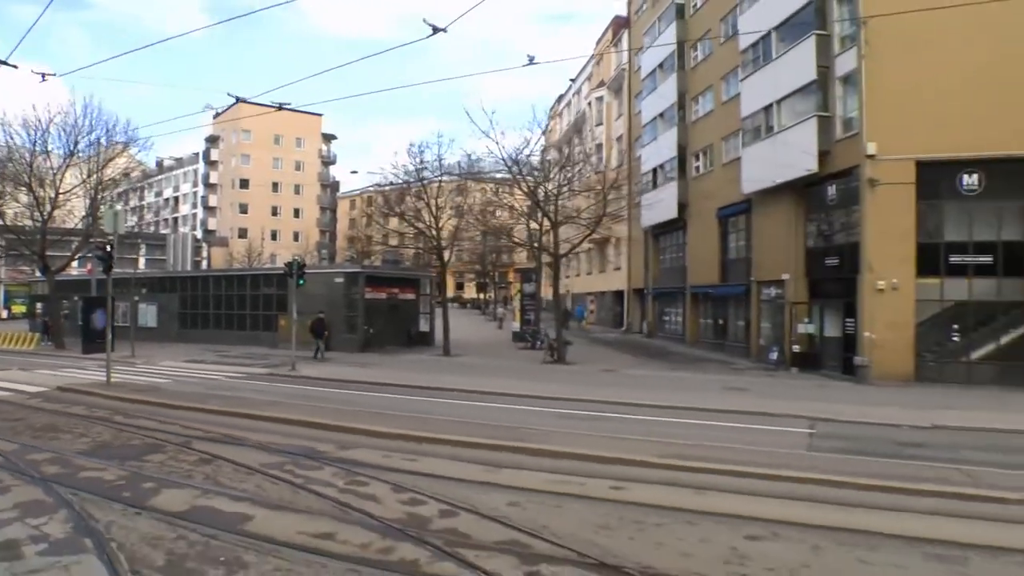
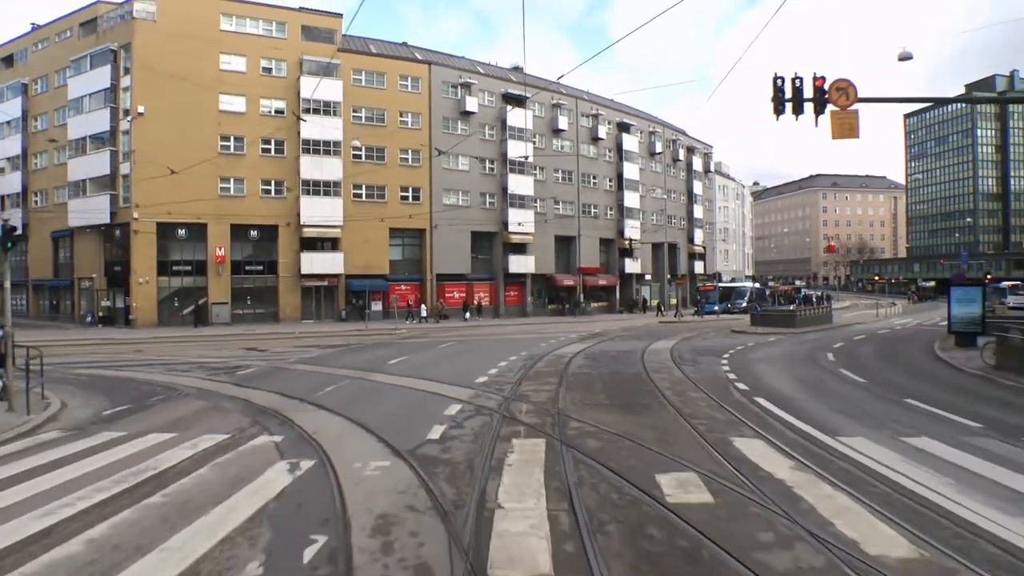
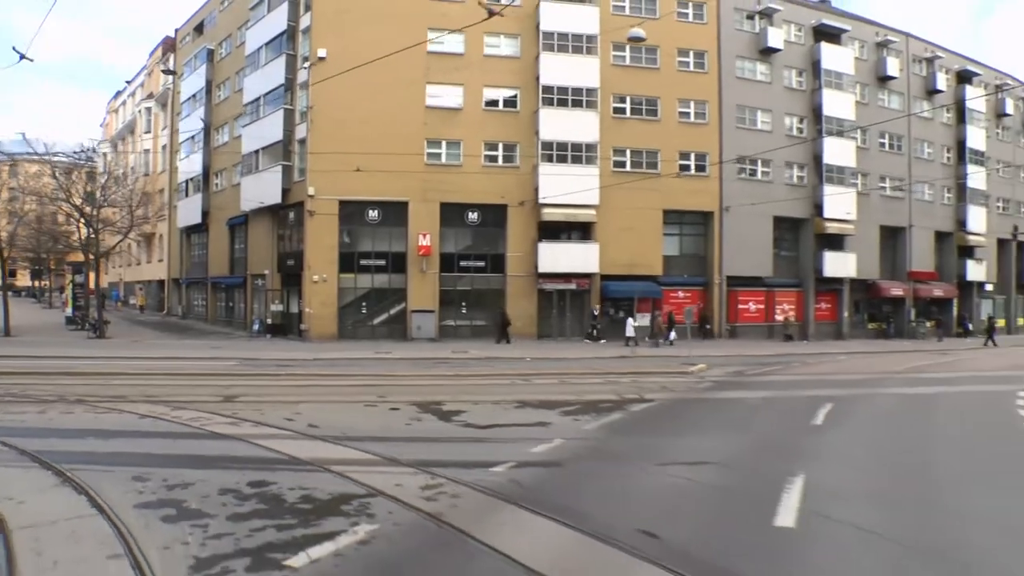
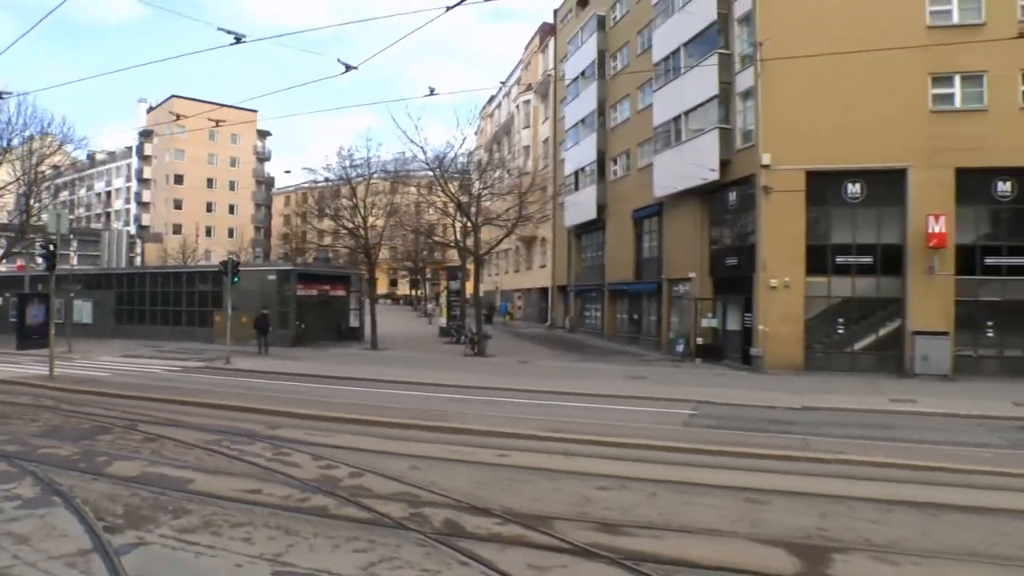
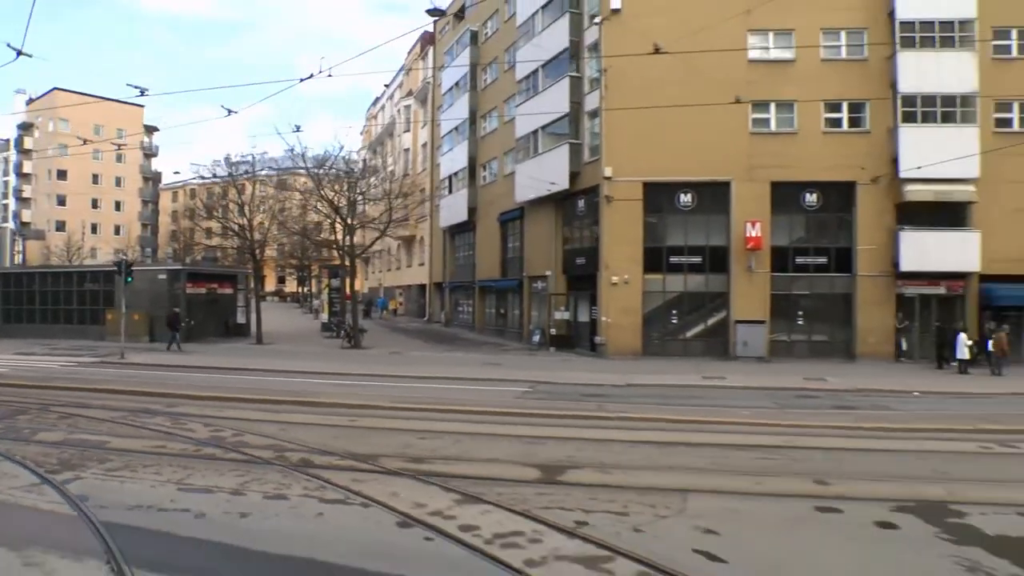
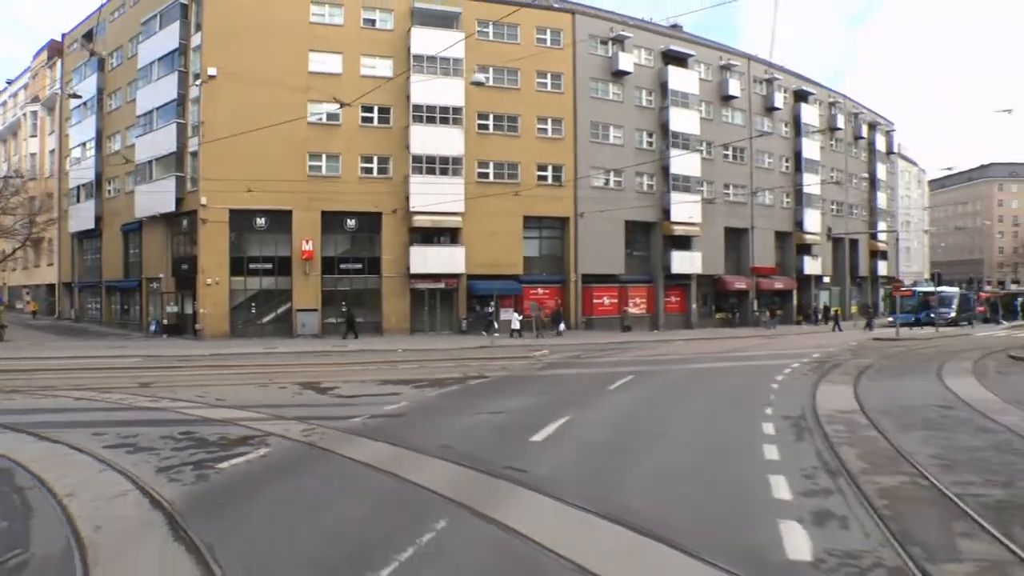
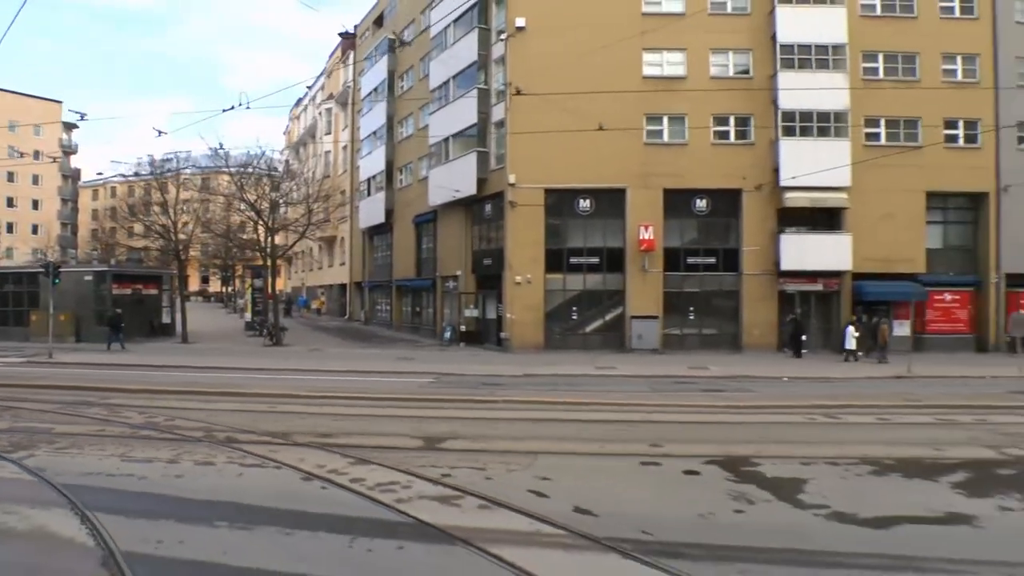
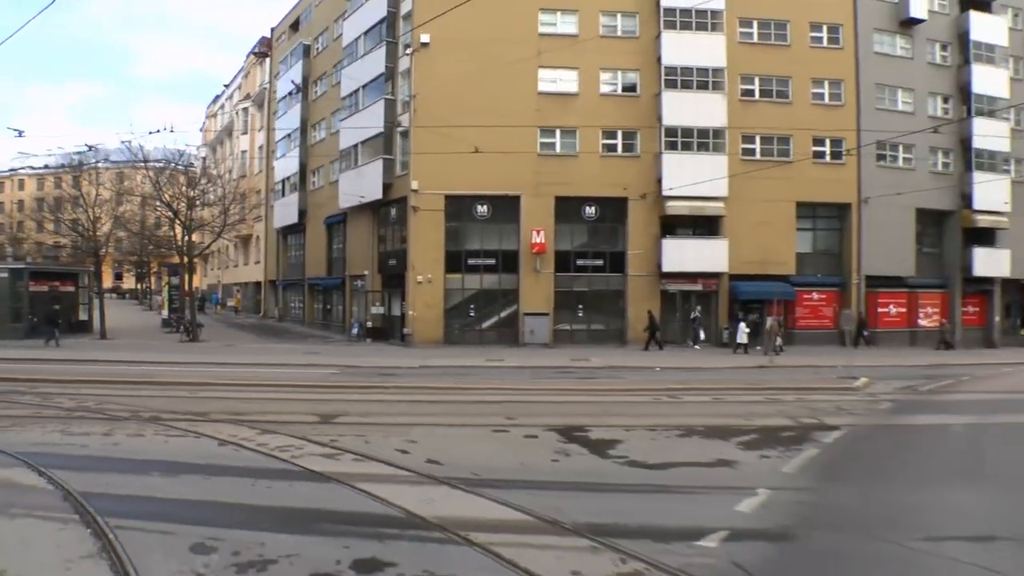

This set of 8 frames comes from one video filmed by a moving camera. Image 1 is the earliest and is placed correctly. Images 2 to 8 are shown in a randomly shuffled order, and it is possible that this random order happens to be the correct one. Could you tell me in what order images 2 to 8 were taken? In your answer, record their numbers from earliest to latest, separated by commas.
4, 5, 7, 8, 3, 6, 2
